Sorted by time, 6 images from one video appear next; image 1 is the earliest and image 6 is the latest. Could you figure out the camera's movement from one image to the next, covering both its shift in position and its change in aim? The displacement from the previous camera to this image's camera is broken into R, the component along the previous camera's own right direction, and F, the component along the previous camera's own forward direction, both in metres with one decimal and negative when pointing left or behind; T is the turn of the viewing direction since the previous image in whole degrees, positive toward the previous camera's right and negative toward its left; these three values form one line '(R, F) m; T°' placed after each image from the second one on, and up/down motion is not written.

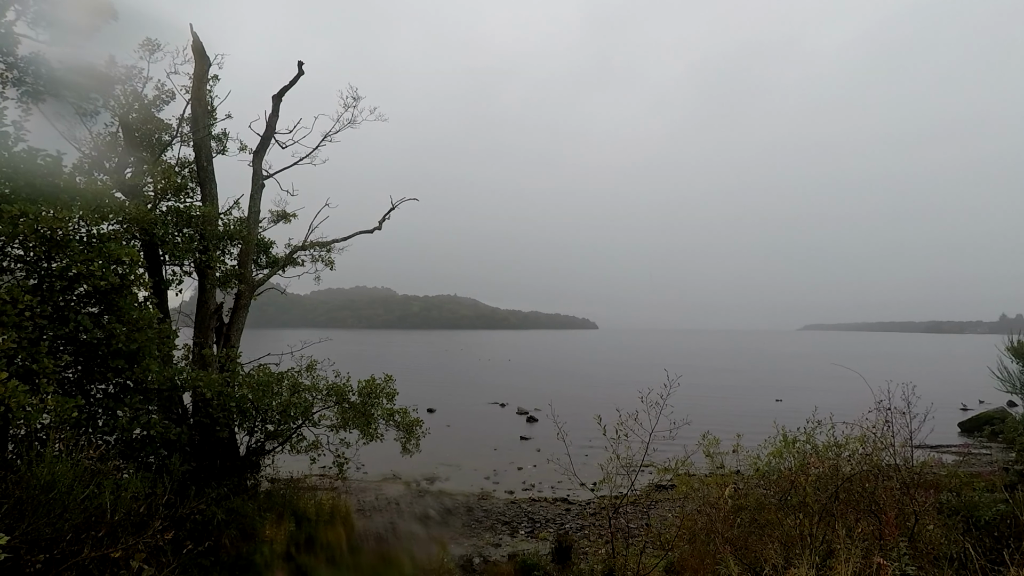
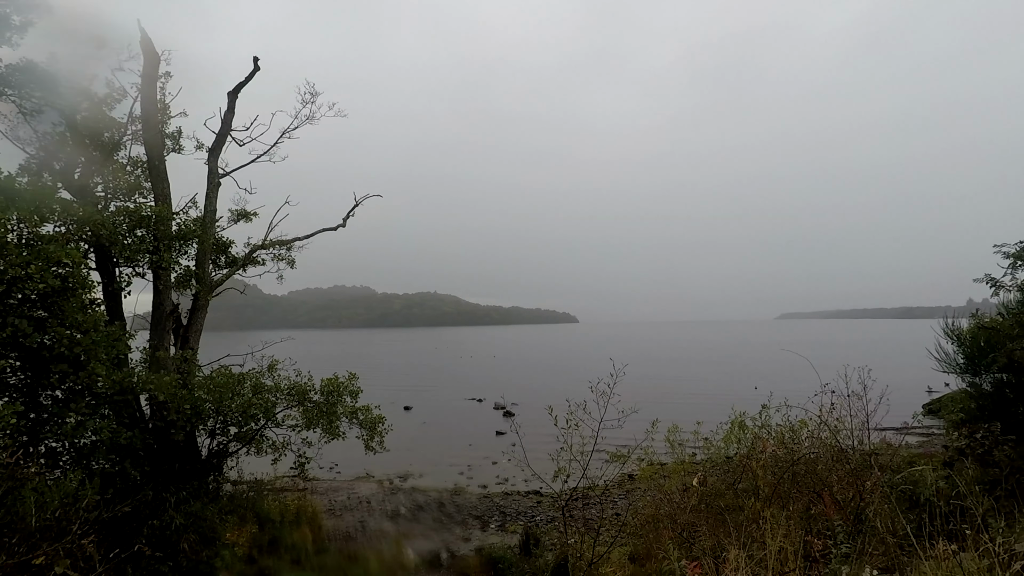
(+0.4, -0.1) m; +2°
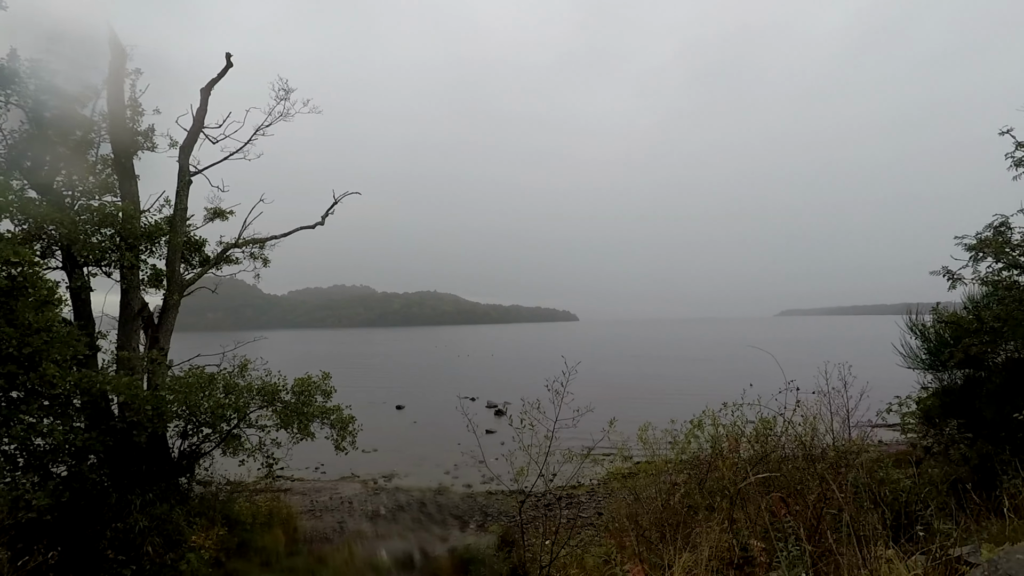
(+0.5, +0.1) m; 0°
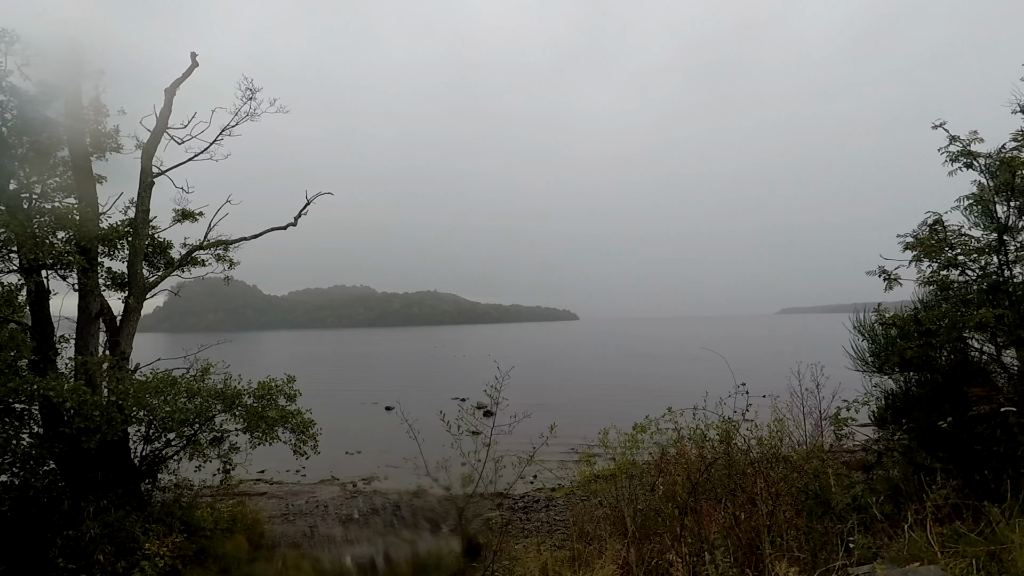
(+0.7, +0.2) m; 0°
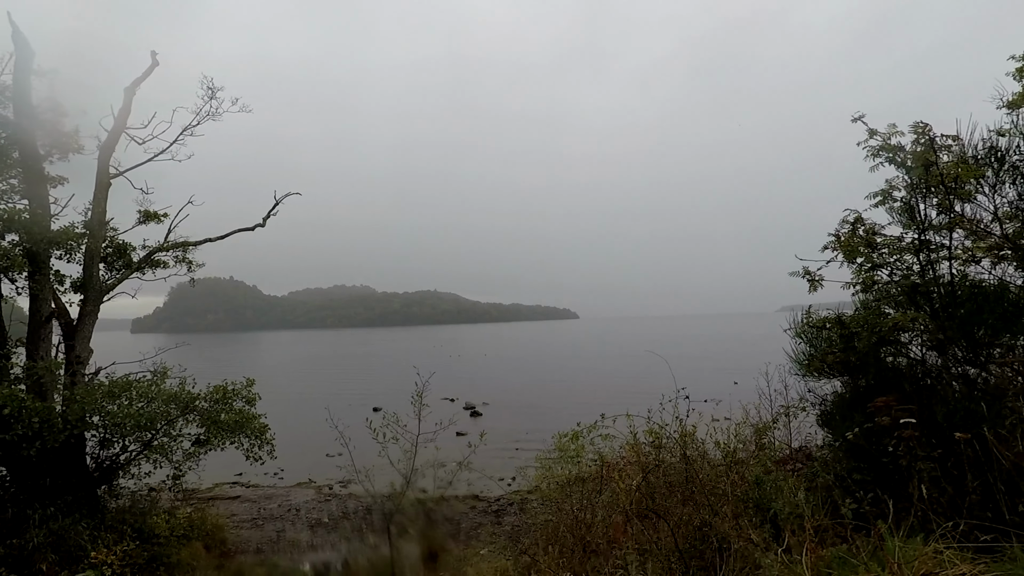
(+0.8, +0.2) m; 0°
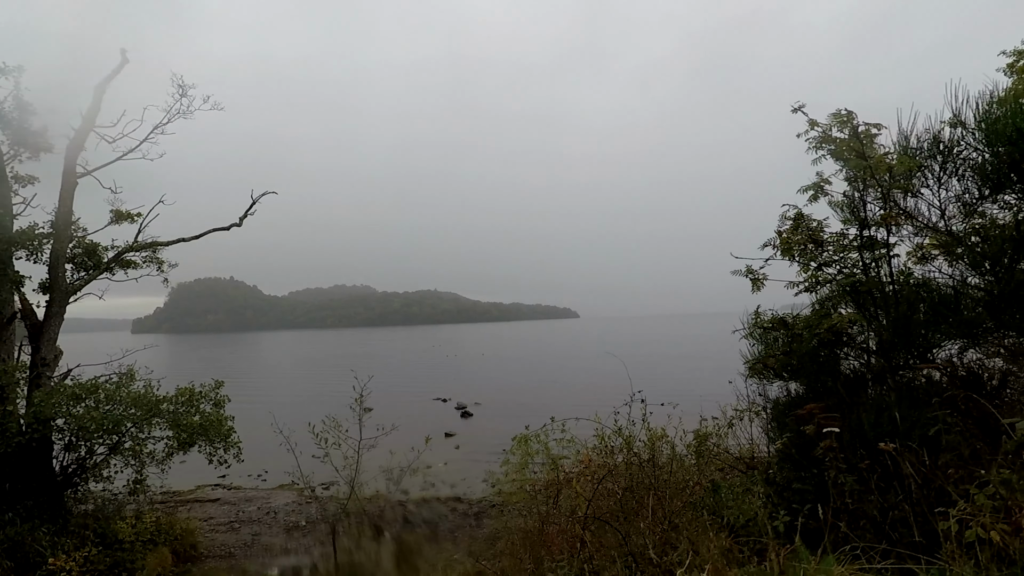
(+0.6, +0.2) m; 0°
